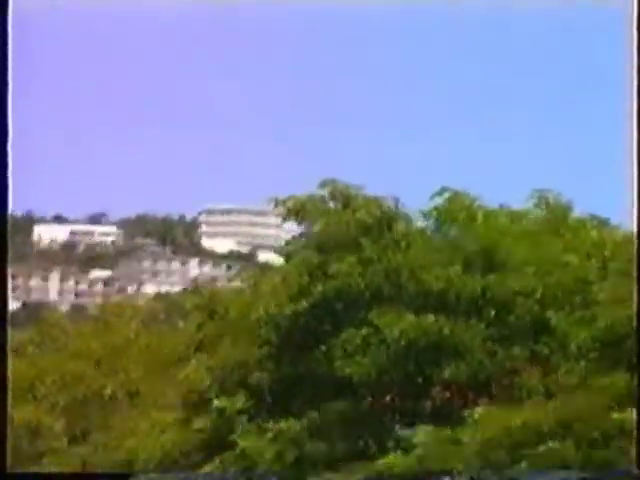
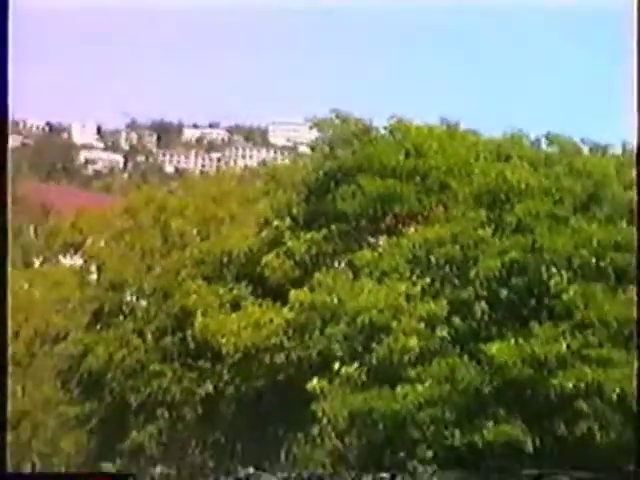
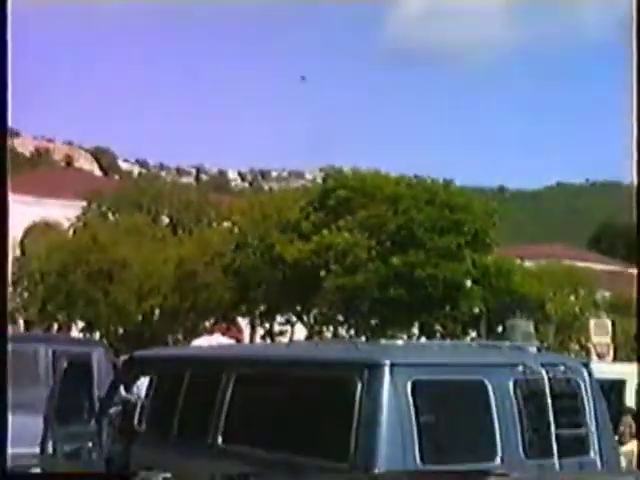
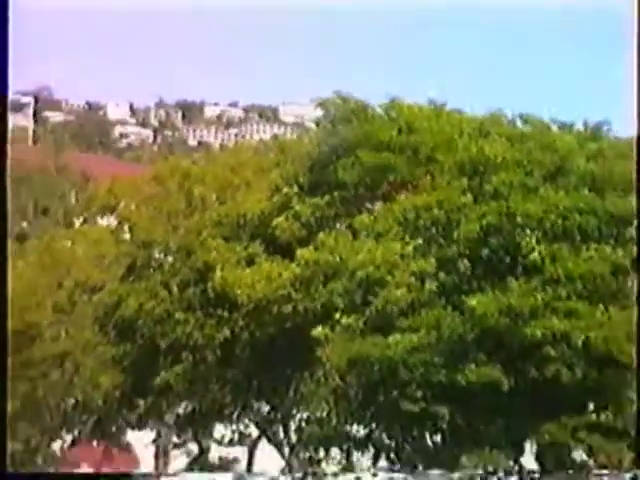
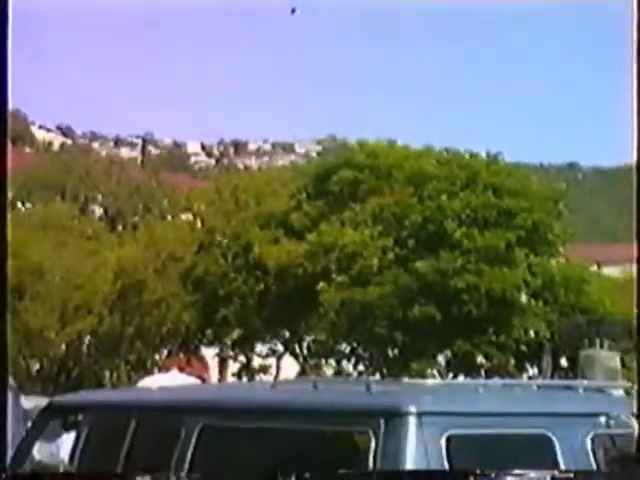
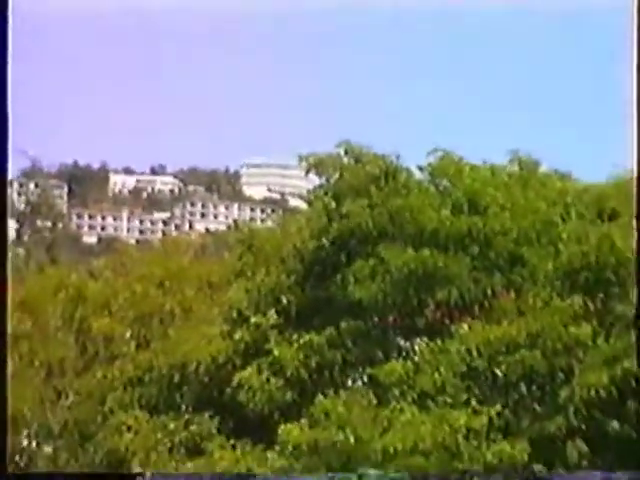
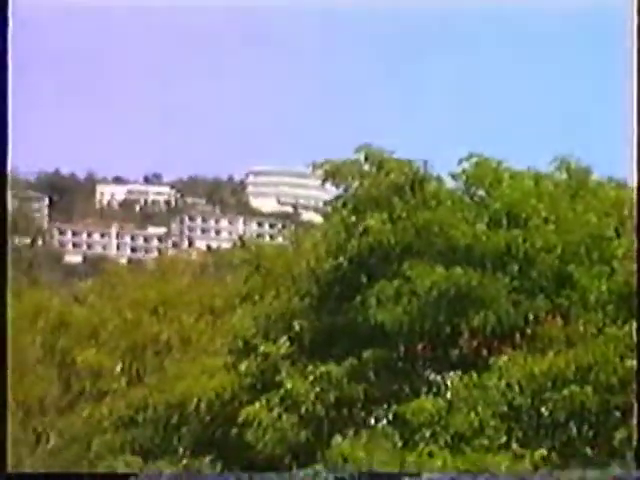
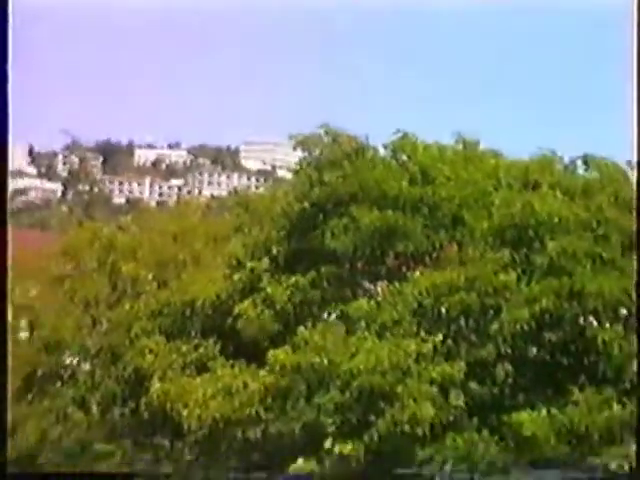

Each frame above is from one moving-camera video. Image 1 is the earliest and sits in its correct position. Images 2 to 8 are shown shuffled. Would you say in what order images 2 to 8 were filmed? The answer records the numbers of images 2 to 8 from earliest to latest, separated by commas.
7, 6, 8, 2, 4, 5, 3
